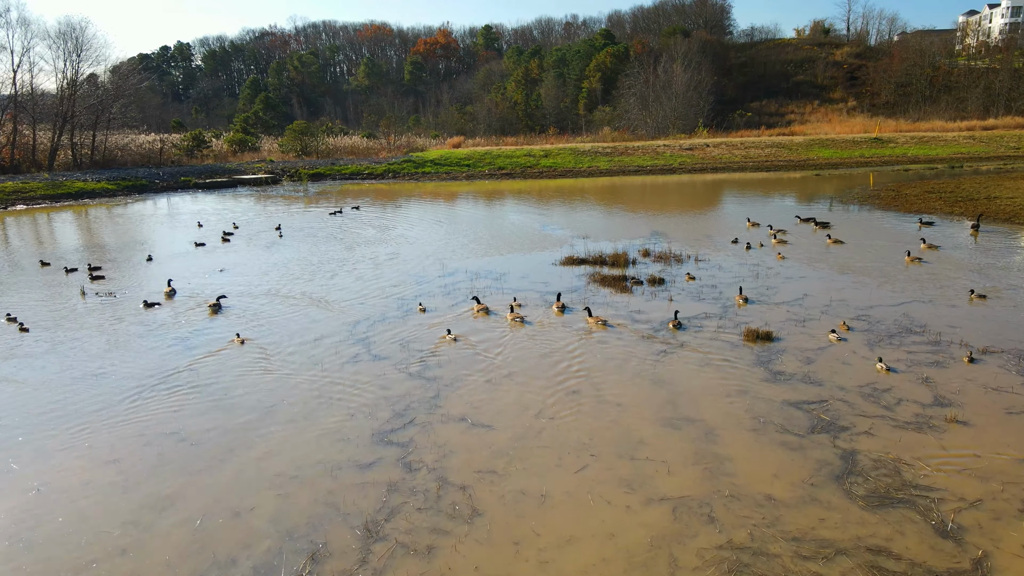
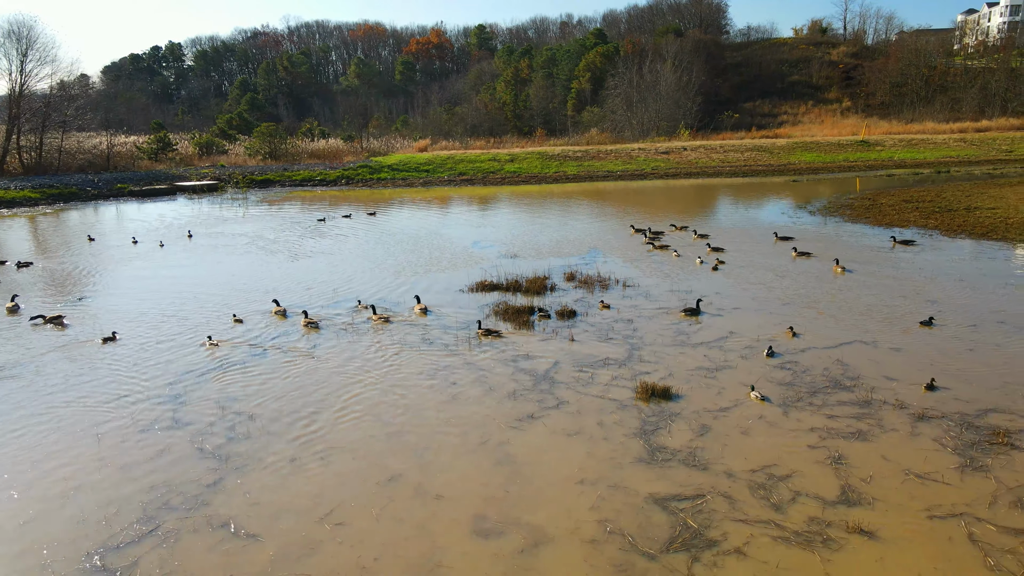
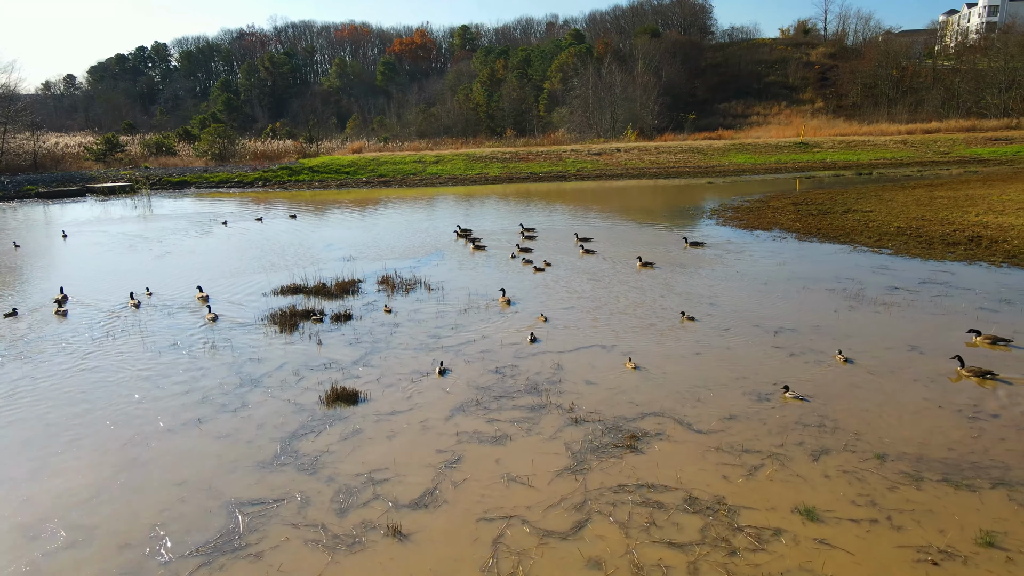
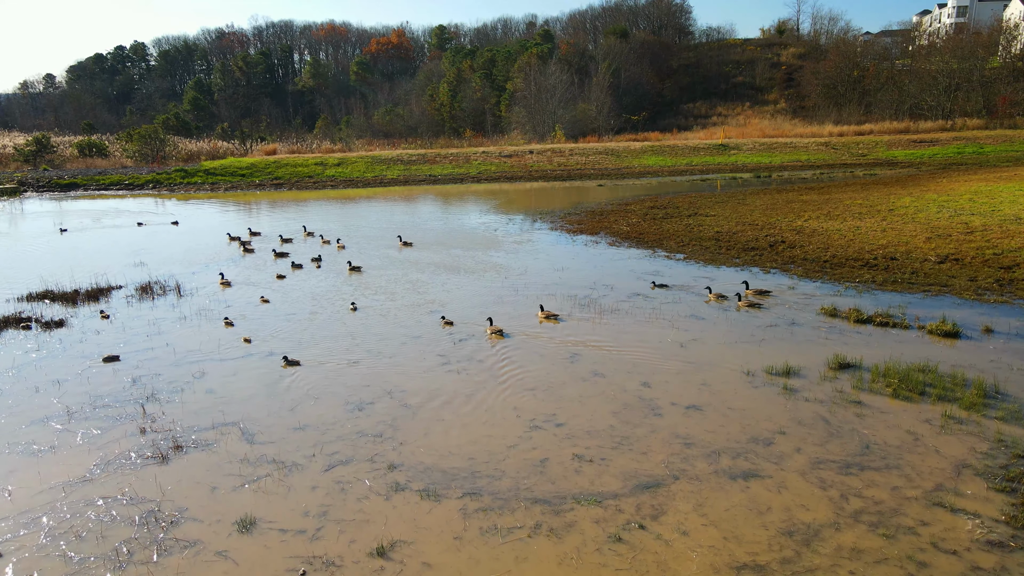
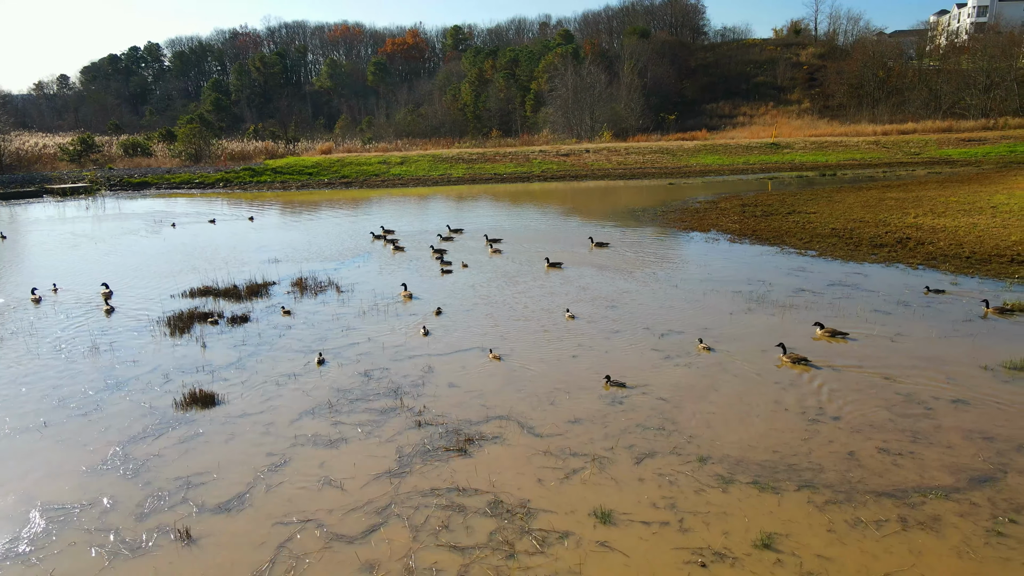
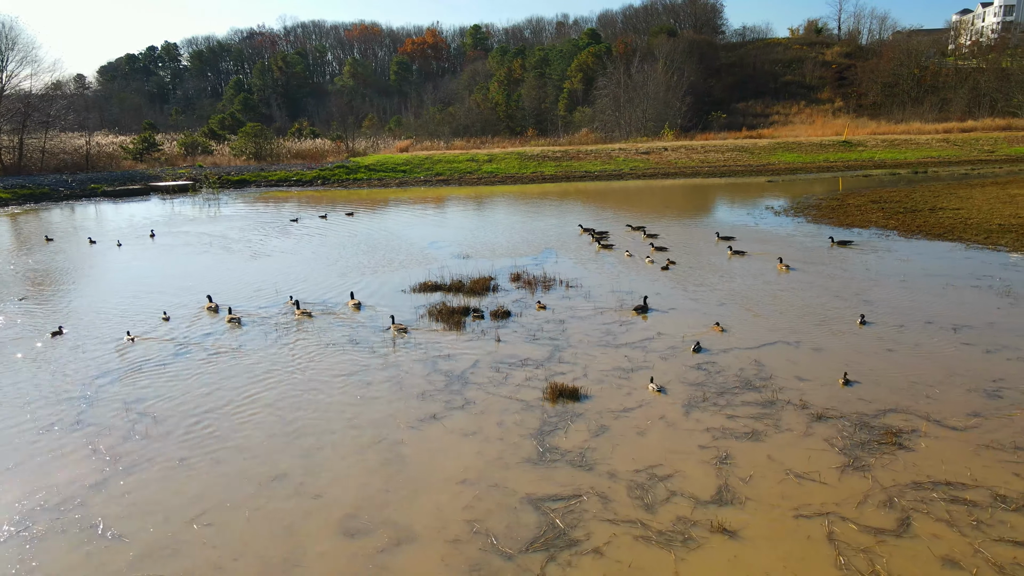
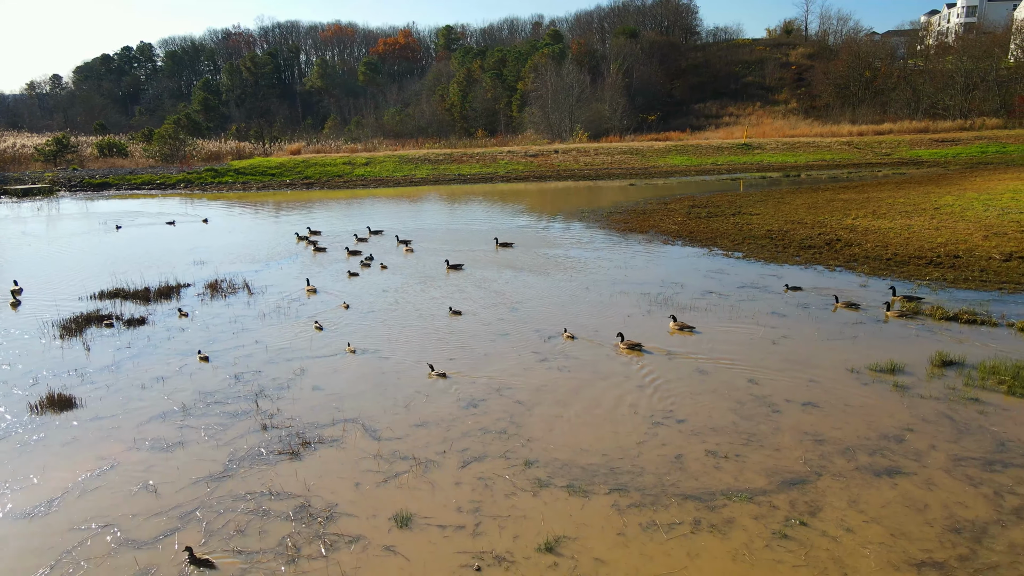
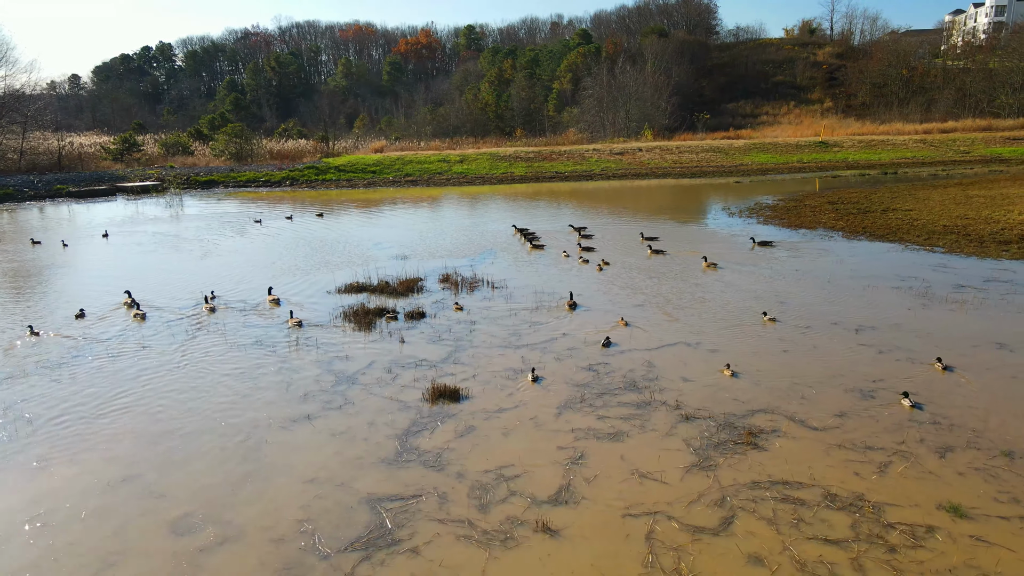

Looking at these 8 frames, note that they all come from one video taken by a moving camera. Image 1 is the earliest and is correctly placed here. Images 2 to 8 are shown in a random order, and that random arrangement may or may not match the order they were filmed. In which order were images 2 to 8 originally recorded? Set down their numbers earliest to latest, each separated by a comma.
2, 6, 8, 3, 5, 7, 4
